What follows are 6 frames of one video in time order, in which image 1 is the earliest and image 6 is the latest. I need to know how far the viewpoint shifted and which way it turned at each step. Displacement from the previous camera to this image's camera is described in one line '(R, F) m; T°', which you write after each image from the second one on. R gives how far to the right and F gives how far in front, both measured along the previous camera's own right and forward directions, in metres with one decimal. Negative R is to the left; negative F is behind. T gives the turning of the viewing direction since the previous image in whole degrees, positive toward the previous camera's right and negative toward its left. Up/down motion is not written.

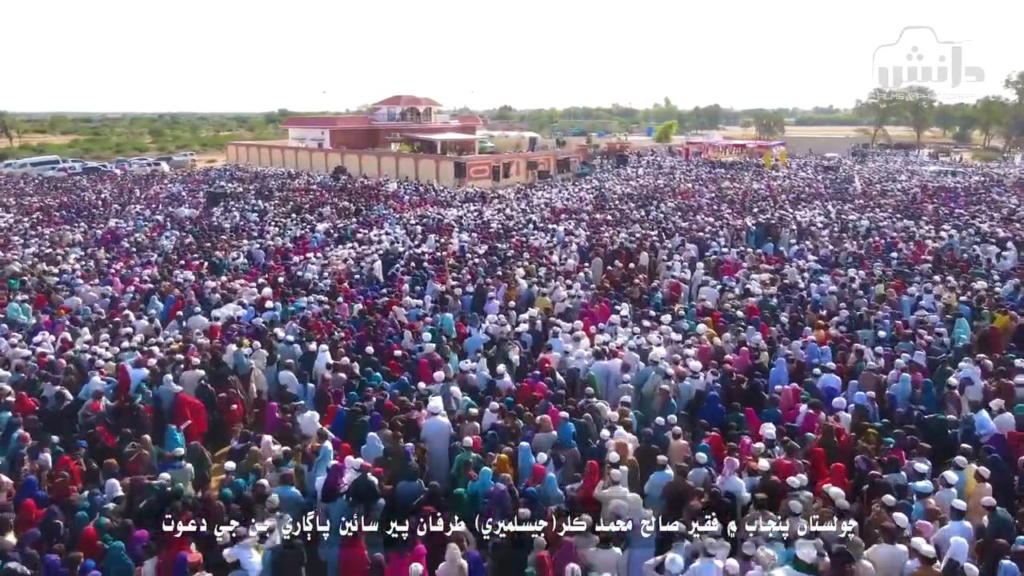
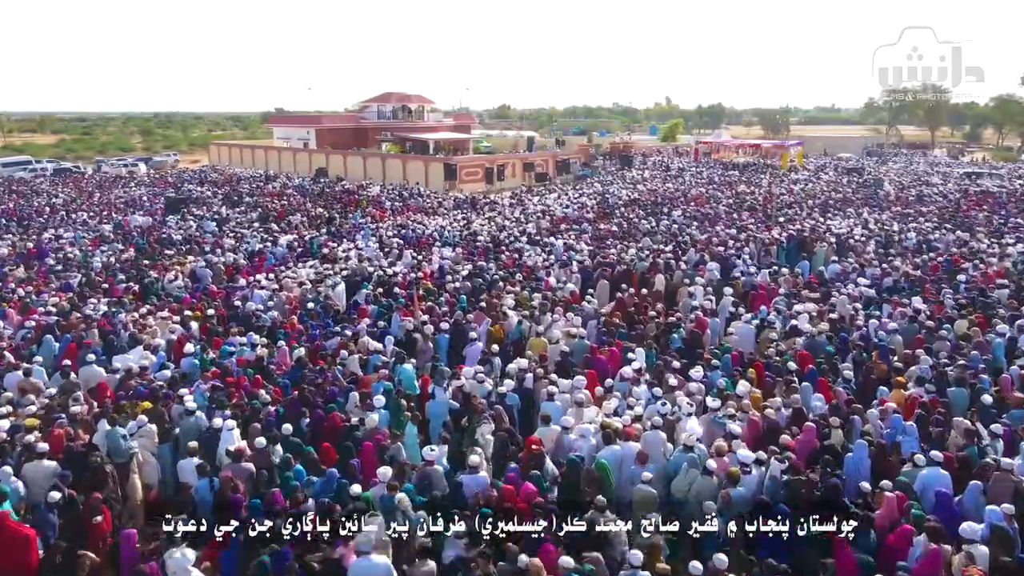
(+0.2, +2.6) m; 0°
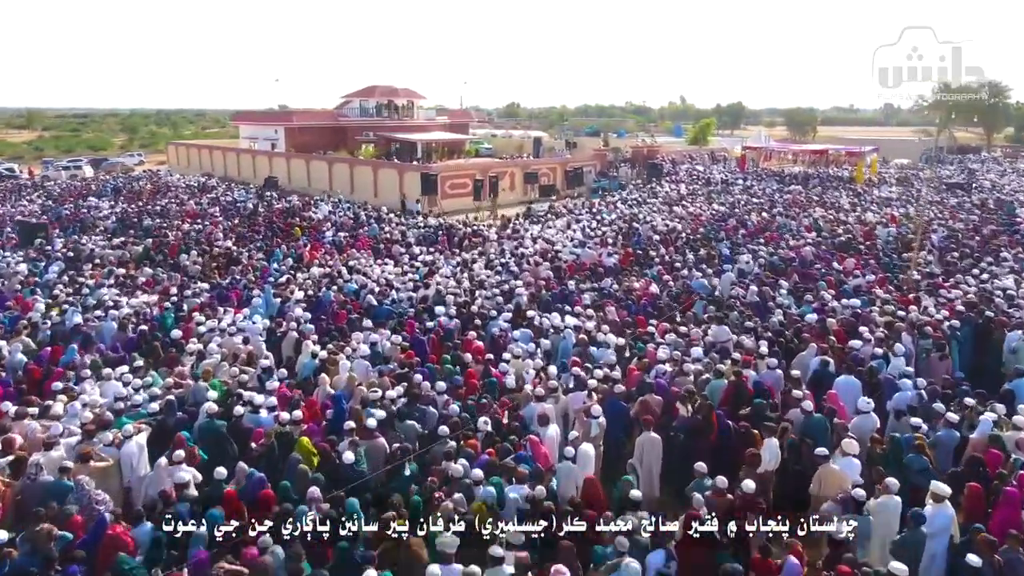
(+0.5, +6.6) m; -1°
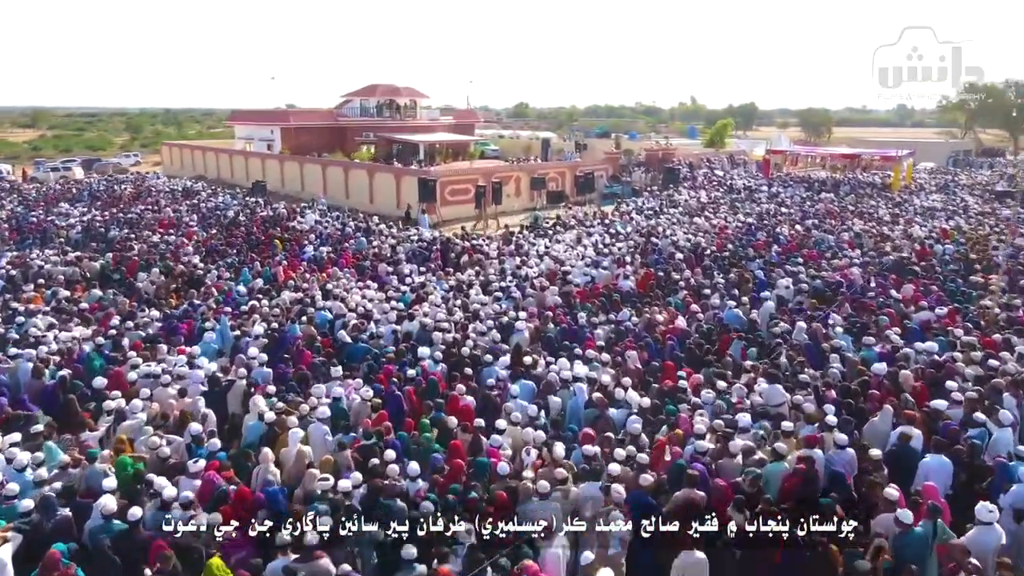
(+0.1, +1.8) m; -1°
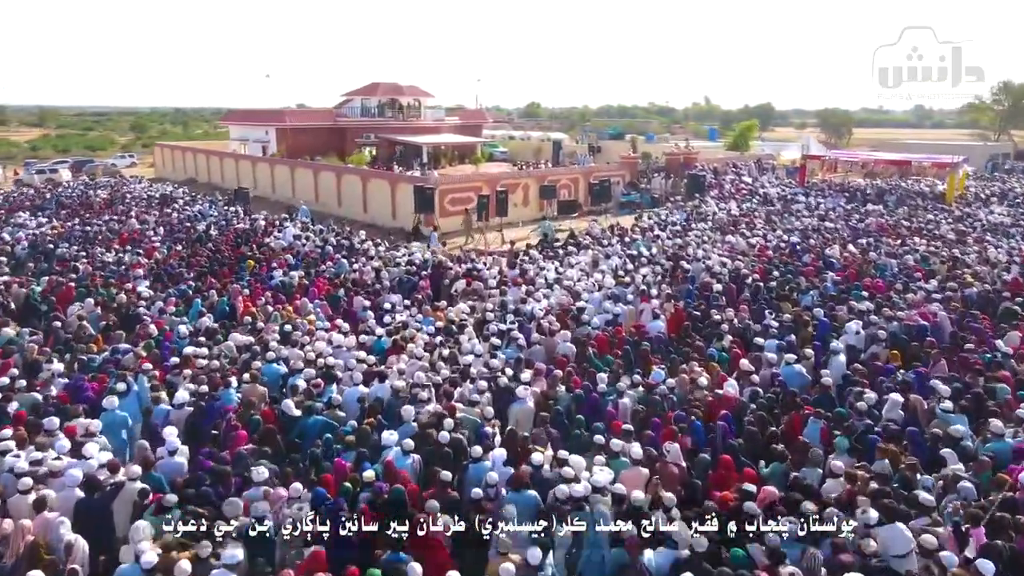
(+0.1, +2.2) m; -1°
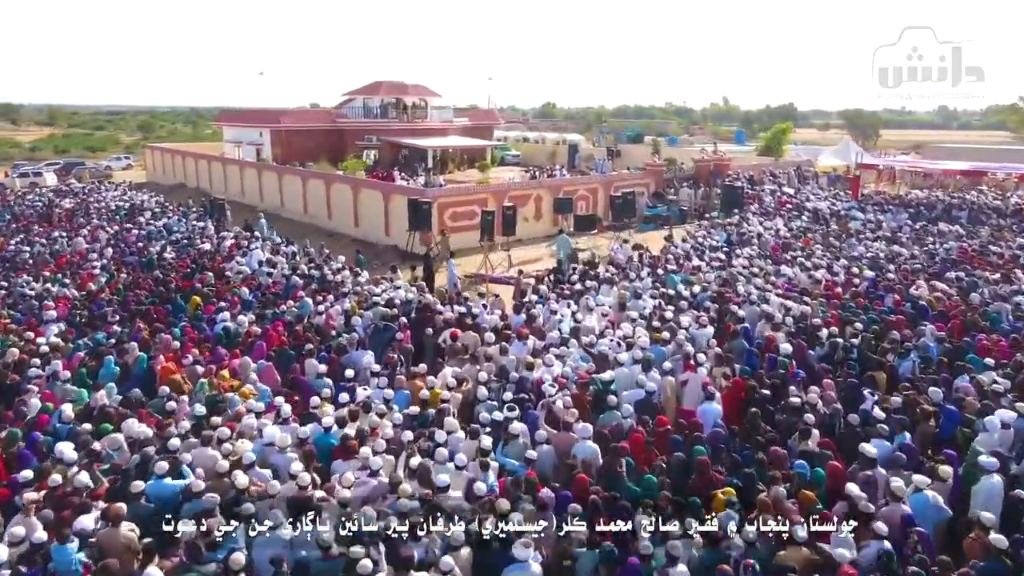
(+0.1, +2.6) m; -1°
